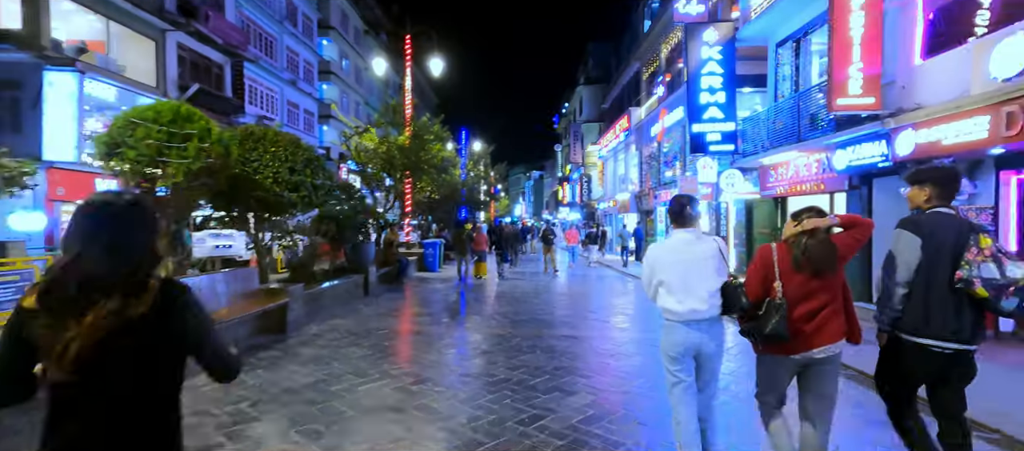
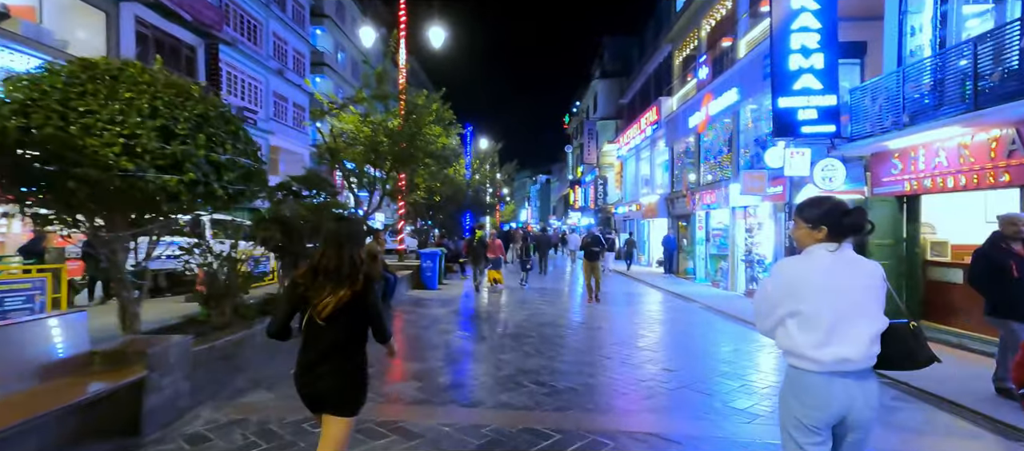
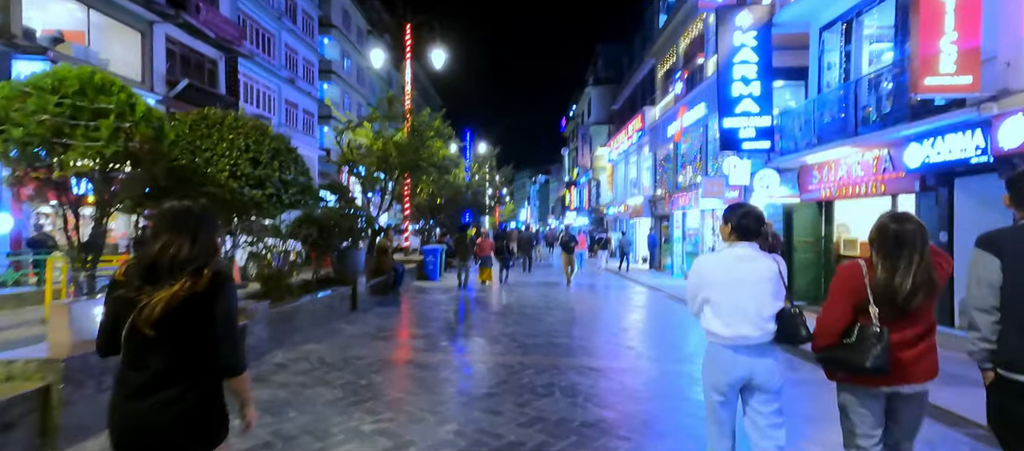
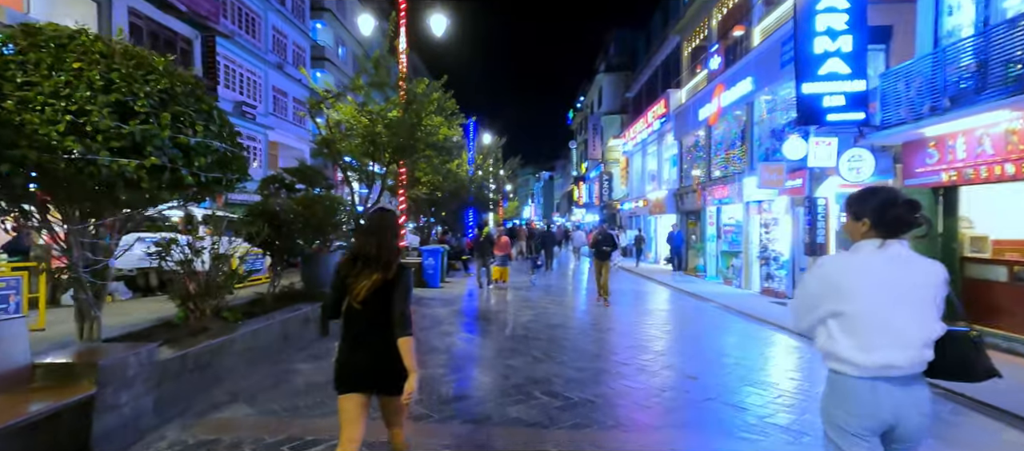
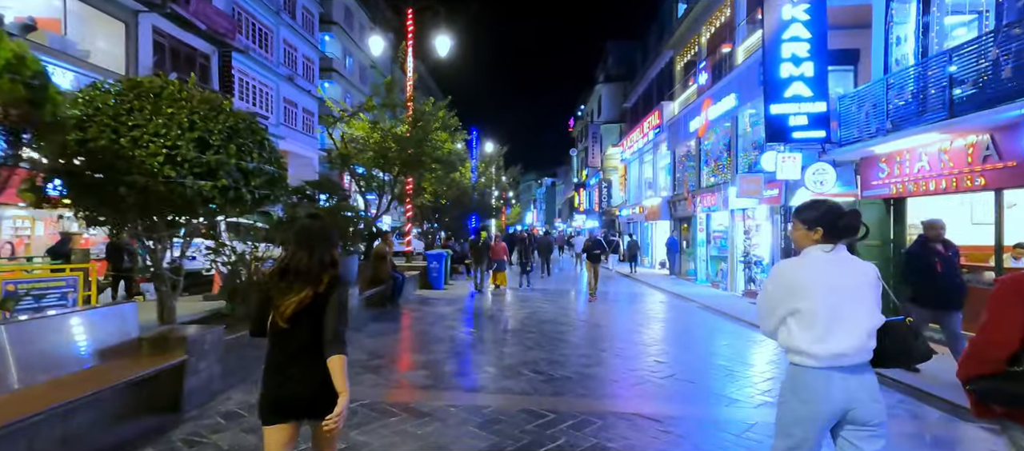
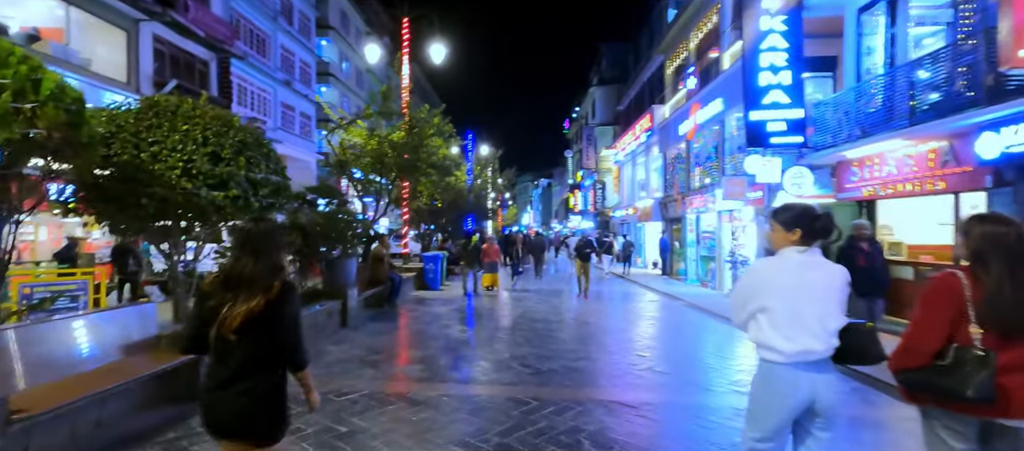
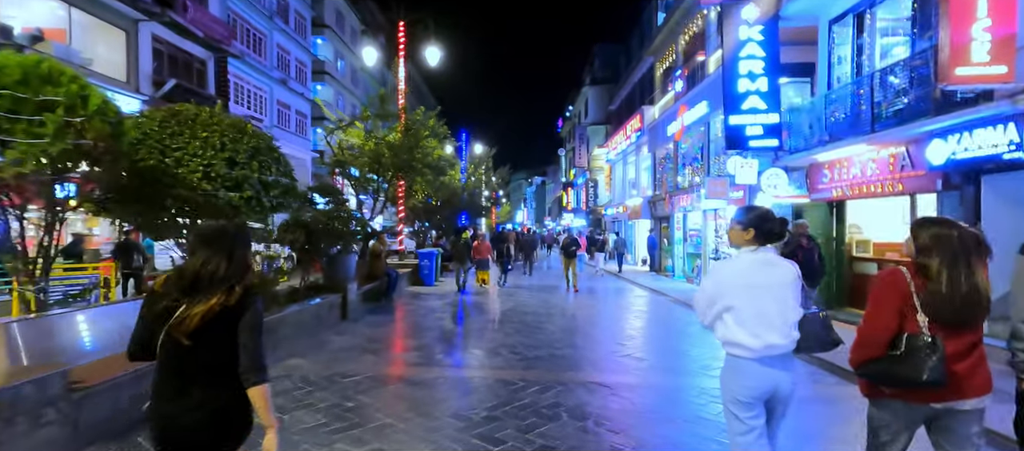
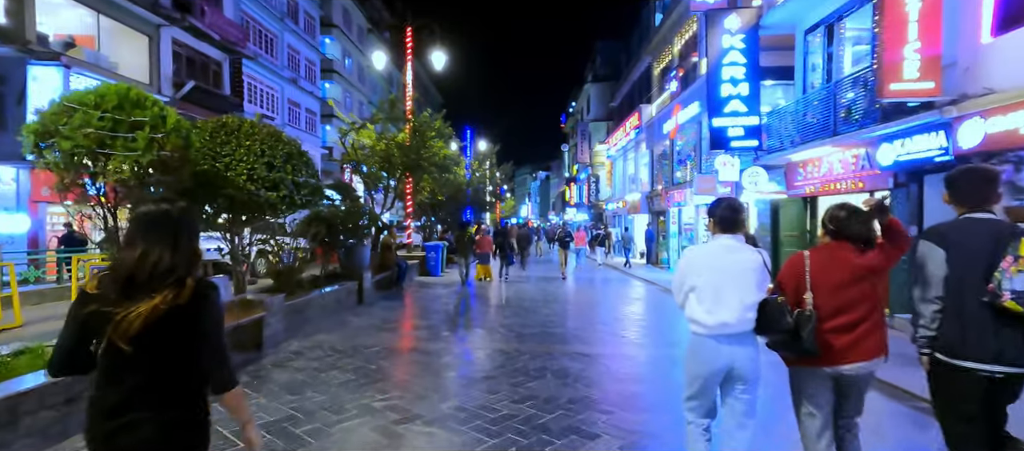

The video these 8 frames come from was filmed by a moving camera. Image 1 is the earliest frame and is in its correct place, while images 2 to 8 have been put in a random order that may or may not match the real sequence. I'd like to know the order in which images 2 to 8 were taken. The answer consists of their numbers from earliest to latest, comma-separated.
8, 3, 7, 6, 5, 2, 4
